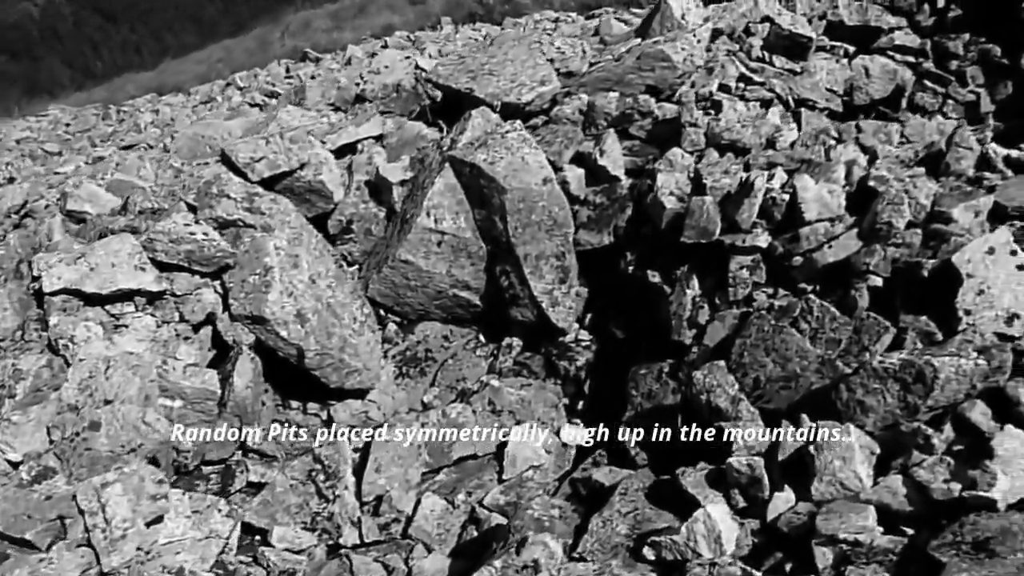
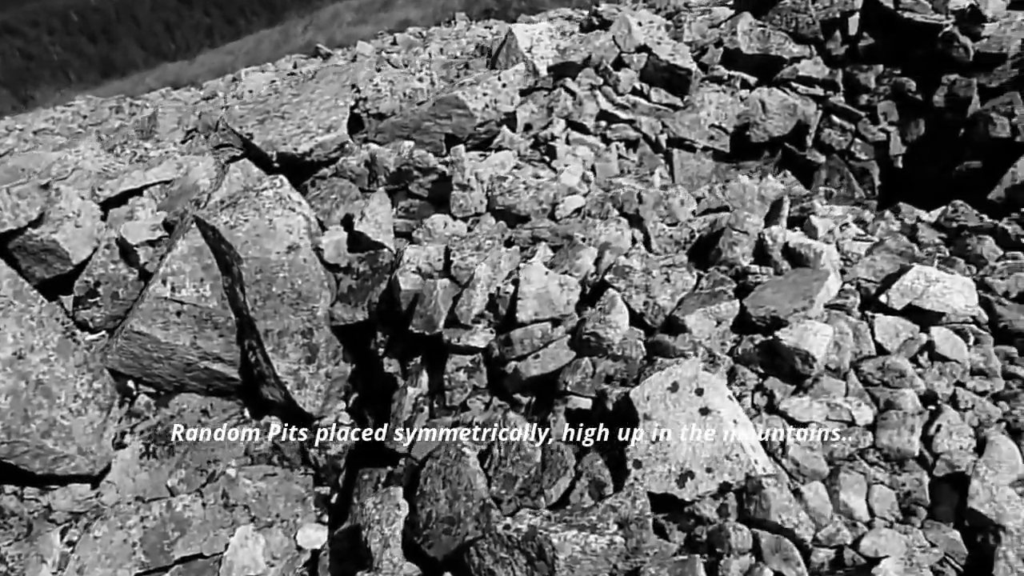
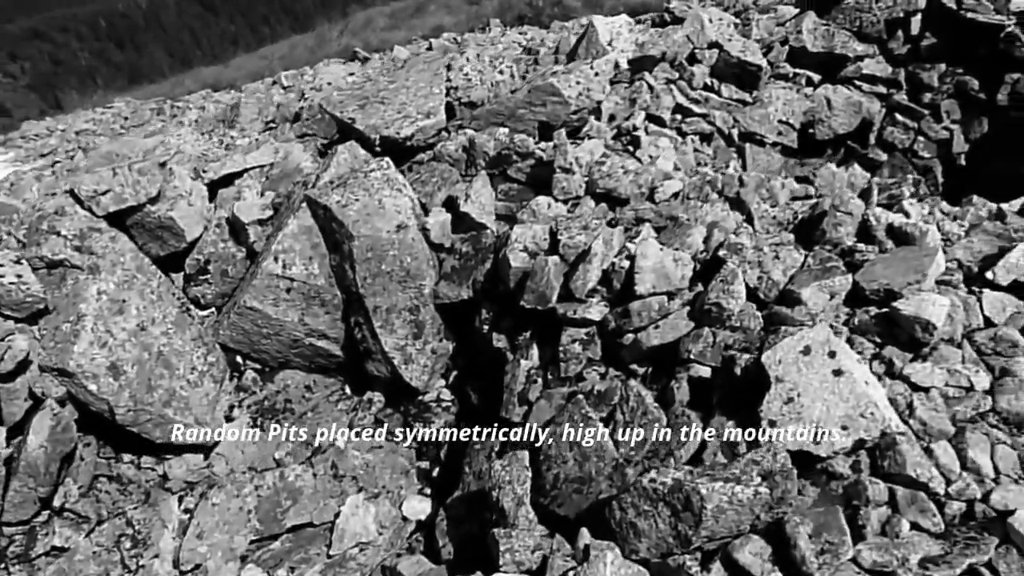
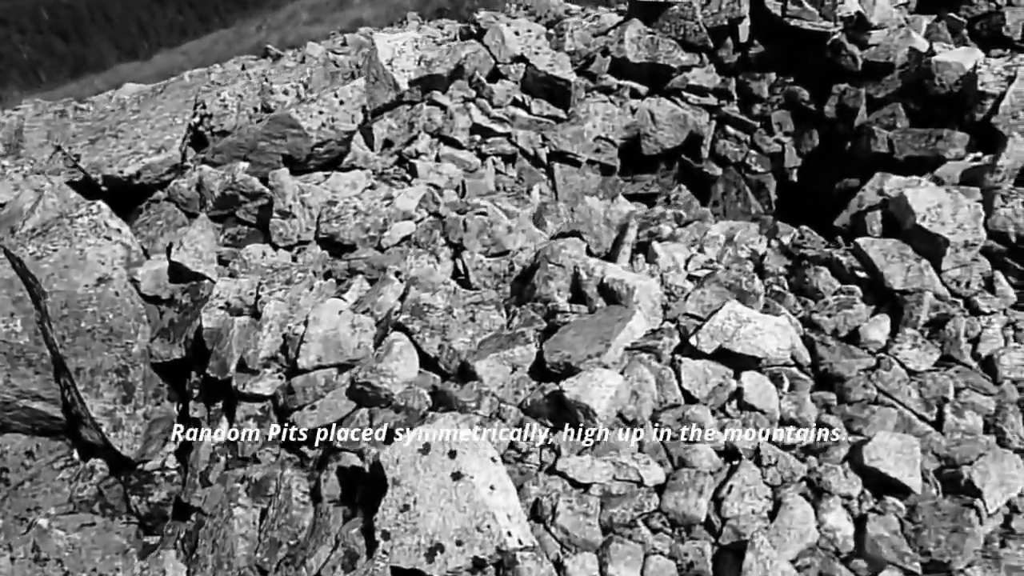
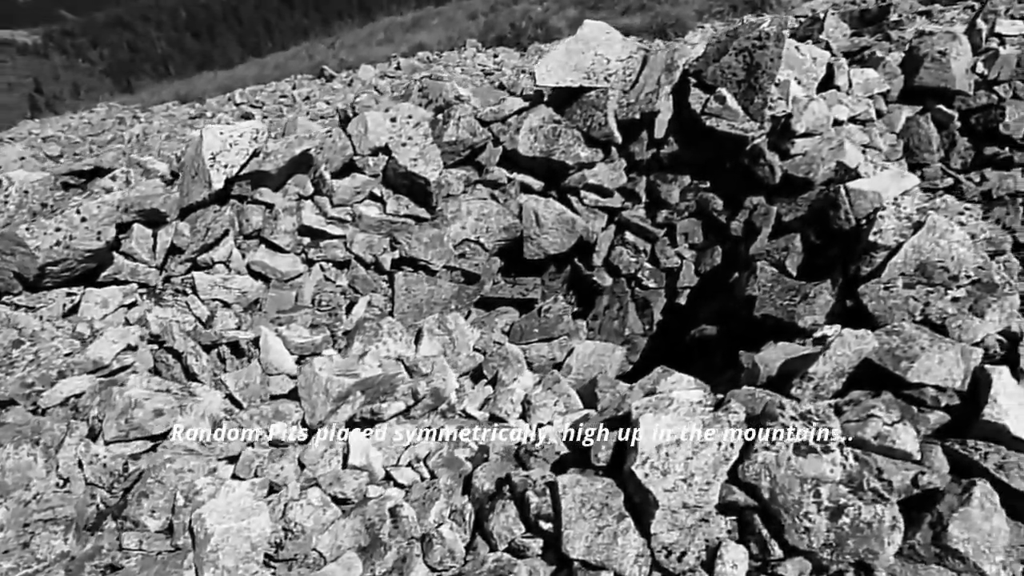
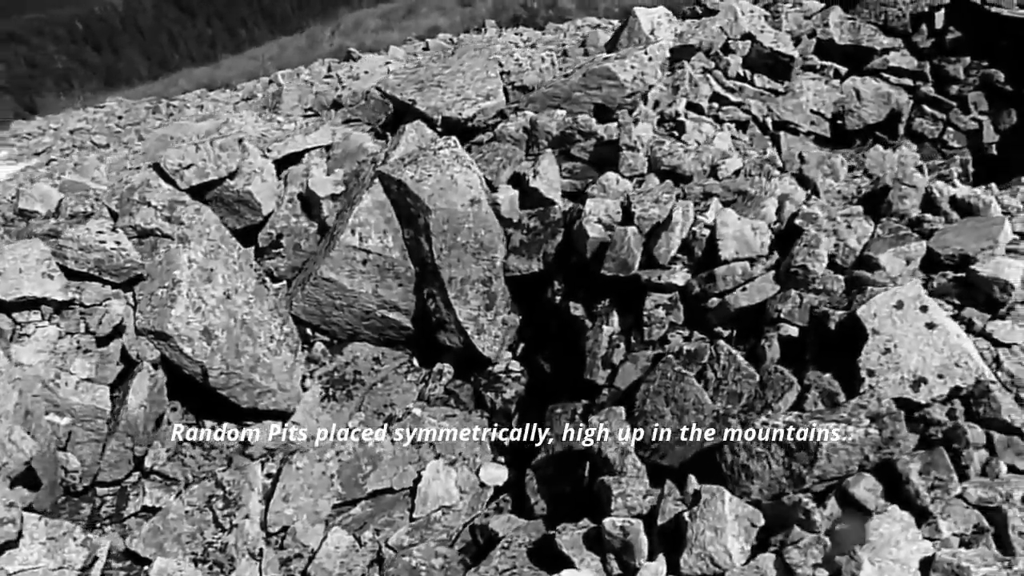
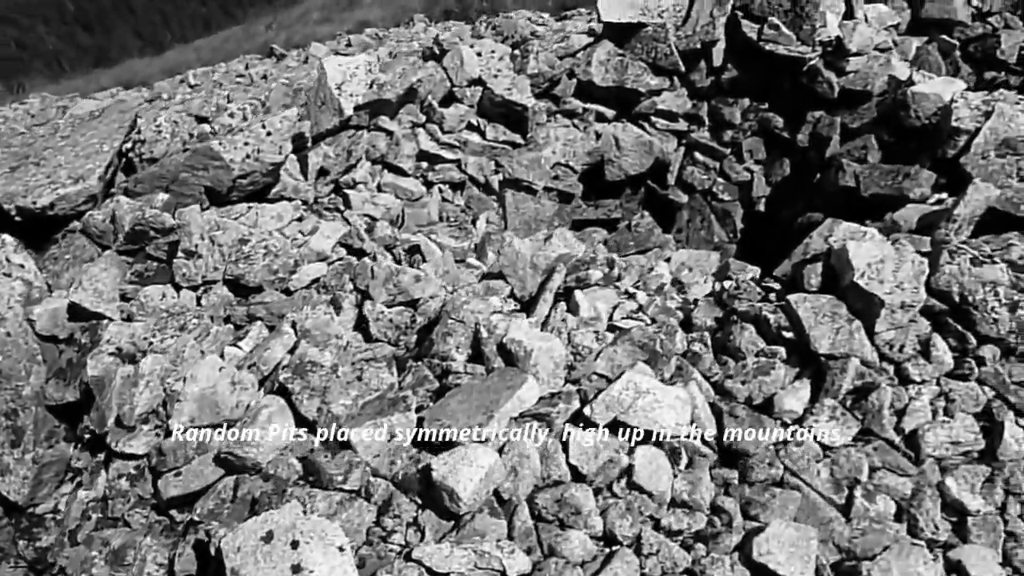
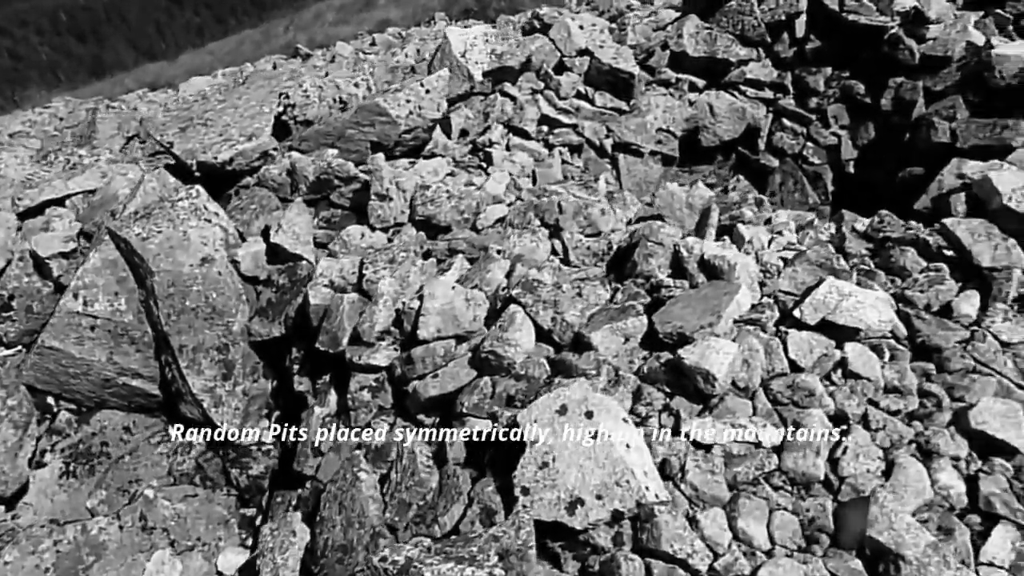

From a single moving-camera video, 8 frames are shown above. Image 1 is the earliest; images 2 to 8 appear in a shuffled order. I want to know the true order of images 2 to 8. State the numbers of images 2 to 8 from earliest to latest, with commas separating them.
6, 3, 2, 8, 4, 7, 5
